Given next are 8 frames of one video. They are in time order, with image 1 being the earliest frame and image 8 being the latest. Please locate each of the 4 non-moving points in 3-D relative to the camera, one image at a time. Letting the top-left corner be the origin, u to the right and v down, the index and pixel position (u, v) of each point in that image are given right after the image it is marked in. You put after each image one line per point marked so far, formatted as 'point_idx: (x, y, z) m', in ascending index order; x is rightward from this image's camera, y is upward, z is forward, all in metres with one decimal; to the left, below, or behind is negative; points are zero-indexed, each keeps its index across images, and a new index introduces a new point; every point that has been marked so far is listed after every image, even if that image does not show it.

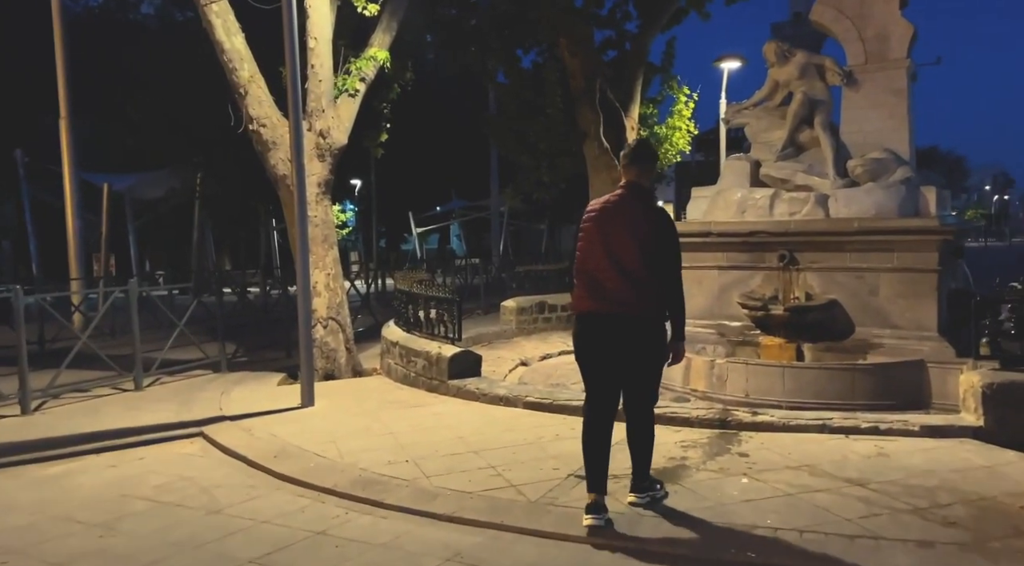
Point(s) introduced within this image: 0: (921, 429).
0: (+2.7, -1.0, +5.4) m
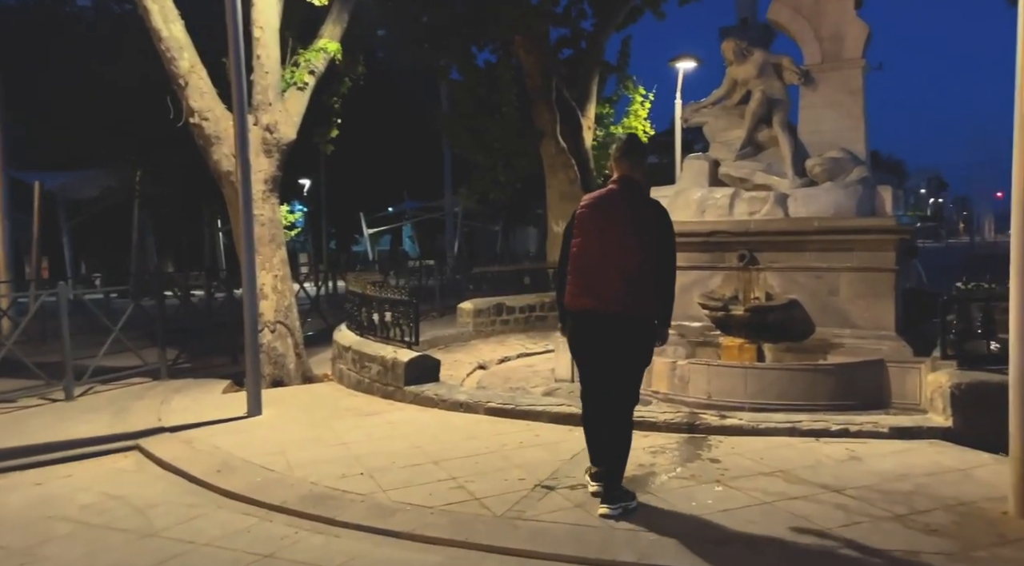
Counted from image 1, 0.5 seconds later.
0: (+2.5, -1.0, +5.3) m
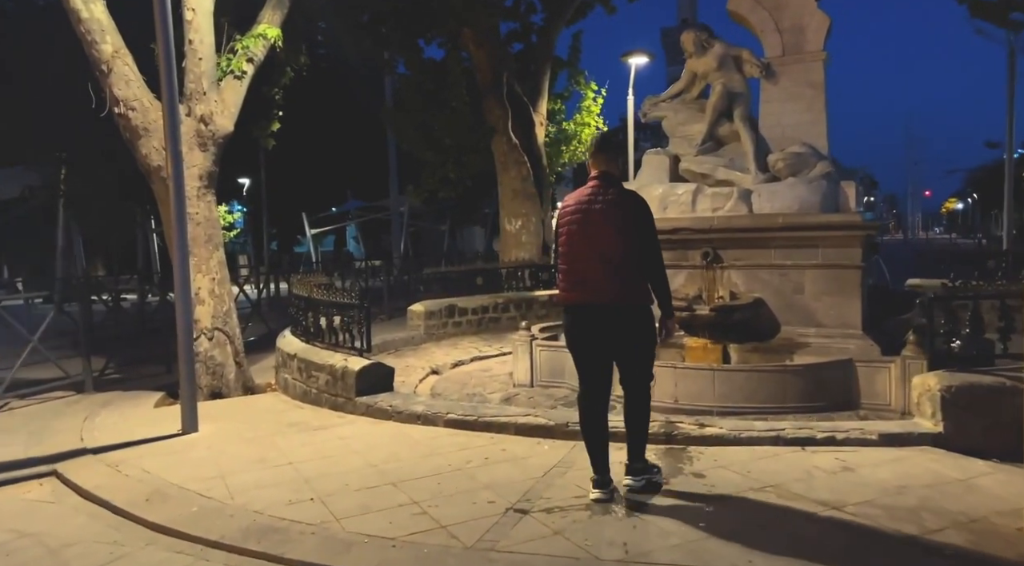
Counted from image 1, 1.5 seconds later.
0: (+2.3, -1.0, +5.0) m
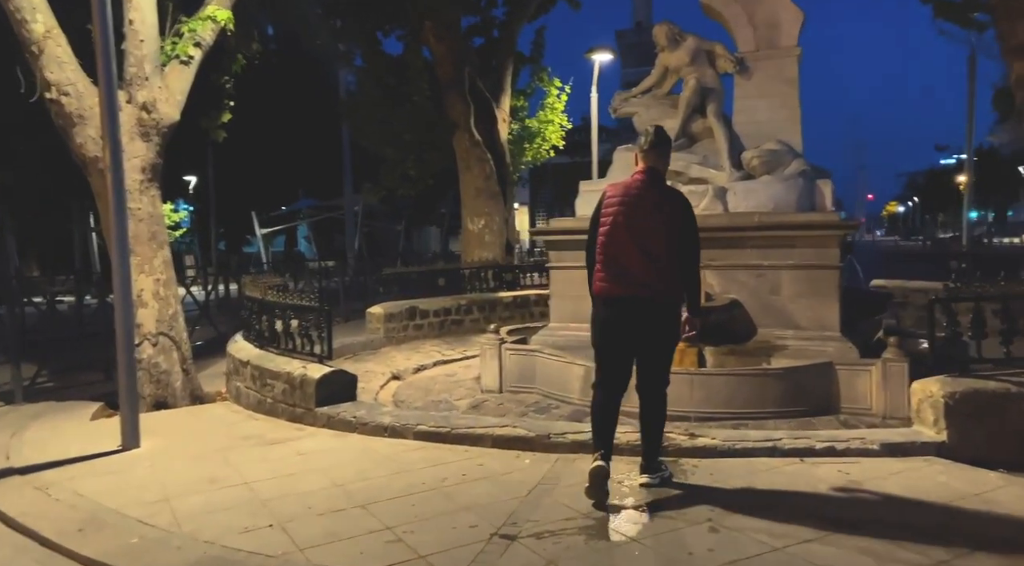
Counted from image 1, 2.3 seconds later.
0: (+2.1, -1.0, +4.7) m
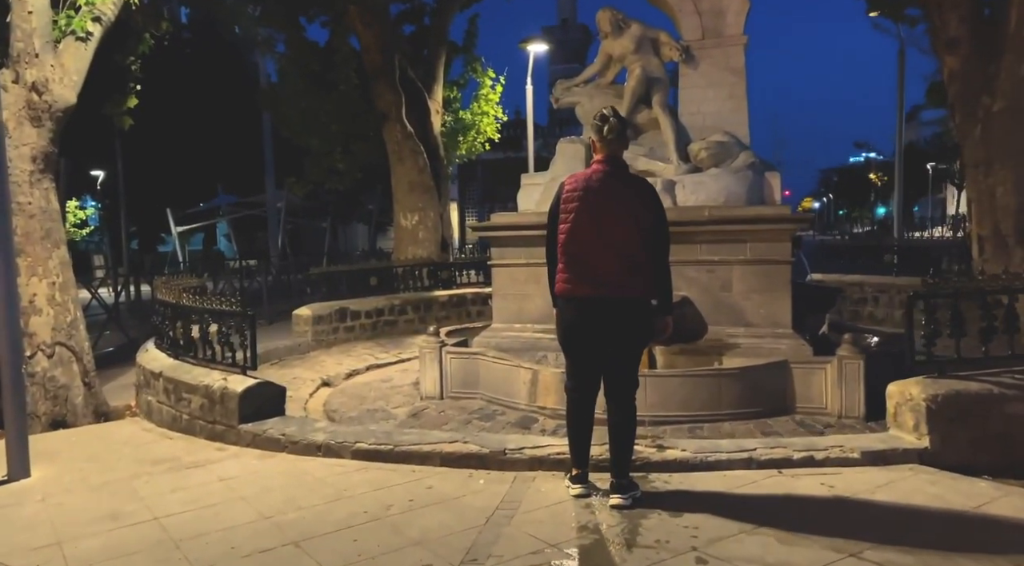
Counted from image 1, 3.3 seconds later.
0: (+1.9, -0.9, +4.4) m
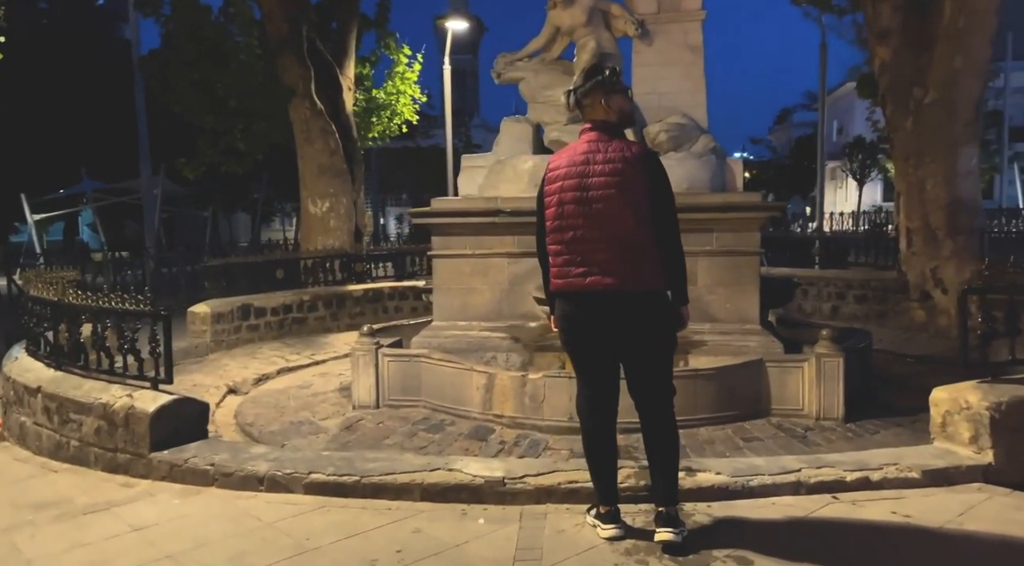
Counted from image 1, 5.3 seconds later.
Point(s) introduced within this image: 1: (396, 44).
0: (+1.9, -0.9, +3.8) m
1: (-2.0, +4.1, +14.0) m
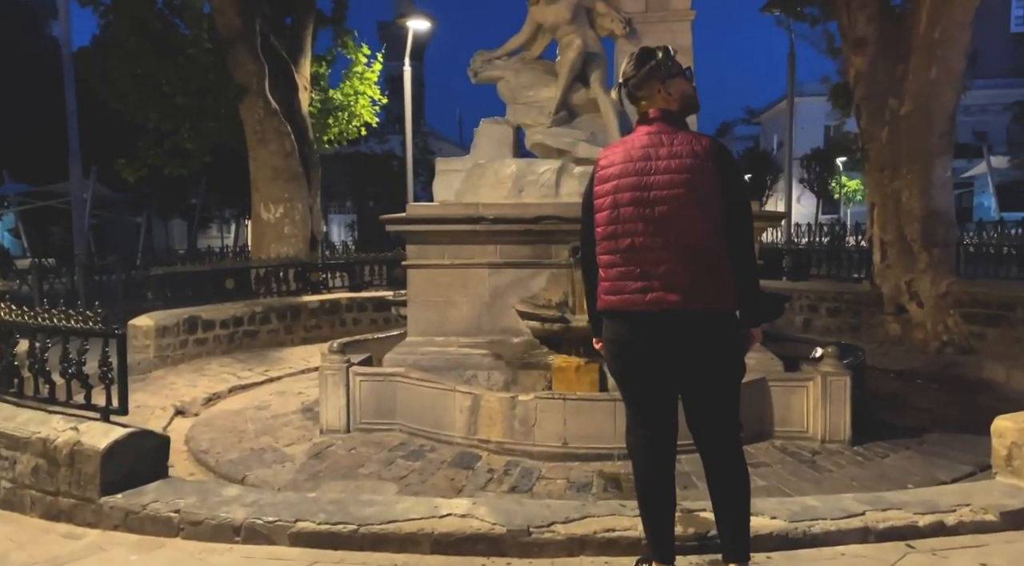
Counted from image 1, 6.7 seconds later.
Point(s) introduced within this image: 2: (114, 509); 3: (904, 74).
0: (+2.0, -1.0, +3.4) m
1: (-2.6, +3.9, +13.3) m
2: (-1.8, -1.0, +3.7) m
3: (+5.0, +2.7, +10.4) m
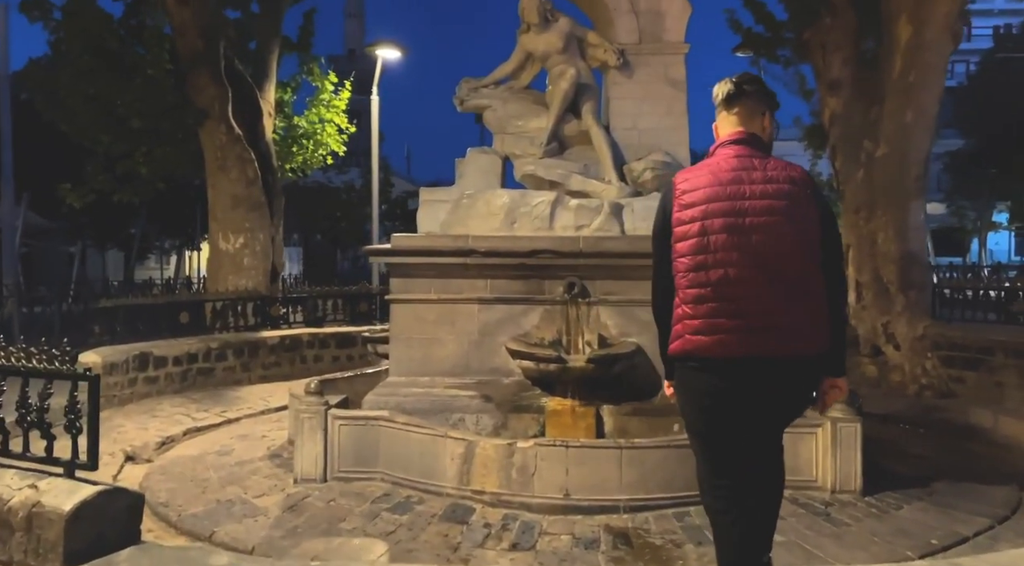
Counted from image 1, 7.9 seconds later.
0: (+2.2, -1.2, +3.1) m
1: (-3.1, +3.4, +12.9) m
2: (-1.7, -1.2, +3.2) m
3: (+4.7, +2.1, +10.5) m
